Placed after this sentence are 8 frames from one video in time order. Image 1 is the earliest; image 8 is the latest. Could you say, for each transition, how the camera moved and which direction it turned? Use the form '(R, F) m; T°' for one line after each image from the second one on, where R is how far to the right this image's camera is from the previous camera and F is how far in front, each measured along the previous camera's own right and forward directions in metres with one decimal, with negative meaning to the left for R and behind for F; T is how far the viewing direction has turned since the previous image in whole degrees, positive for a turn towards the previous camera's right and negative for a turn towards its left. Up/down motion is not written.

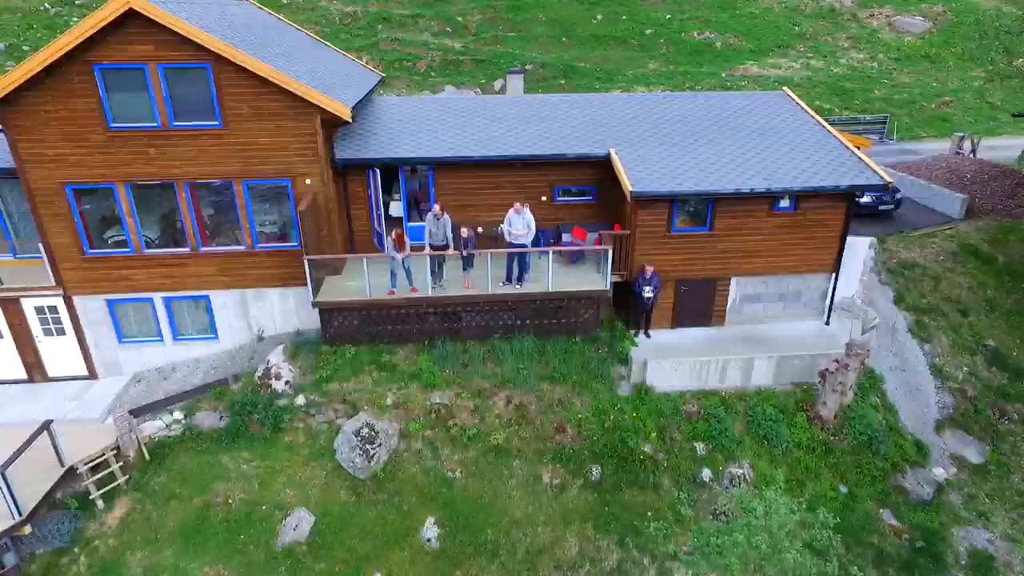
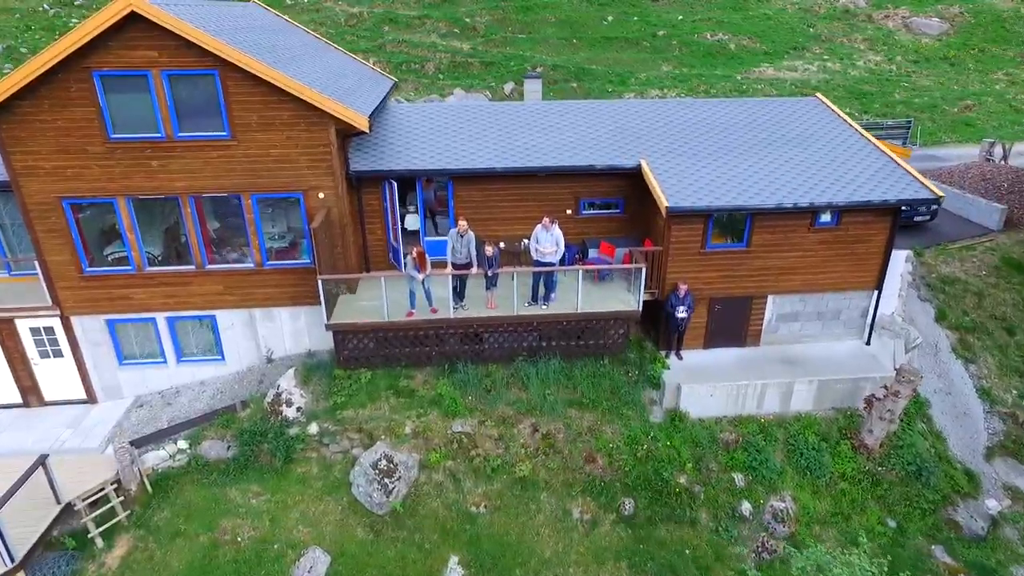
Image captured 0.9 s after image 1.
(-0.8, +0.9) m; 0°
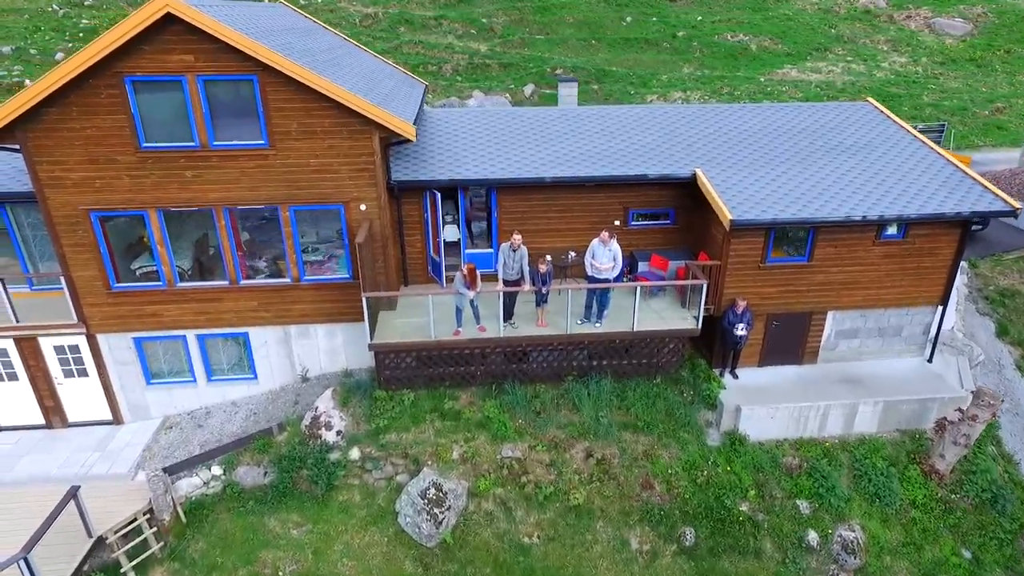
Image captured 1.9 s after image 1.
(-1.4, +0.7) m; 0°
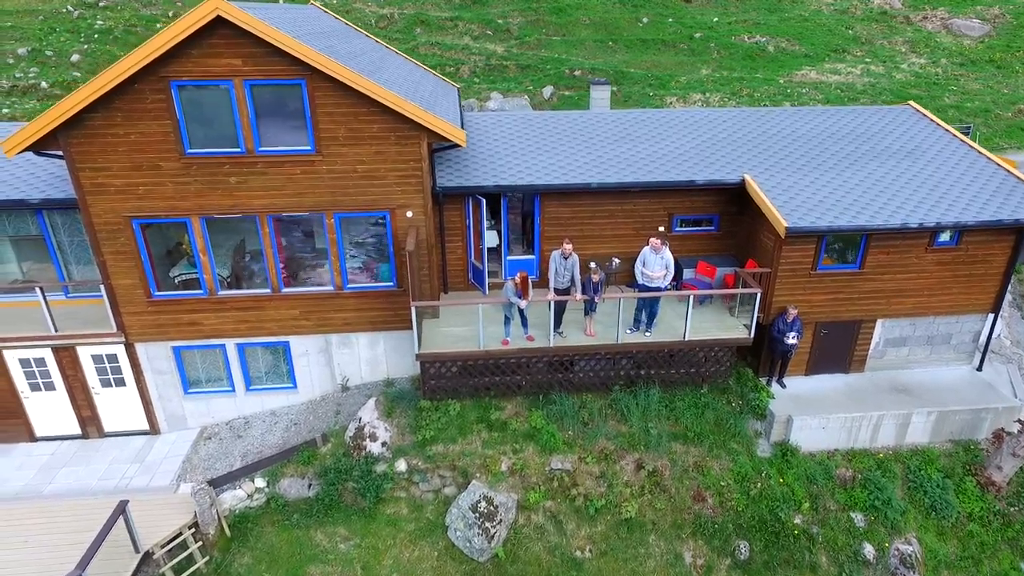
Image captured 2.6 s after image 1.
(-1.3, +0.2) m; 0°
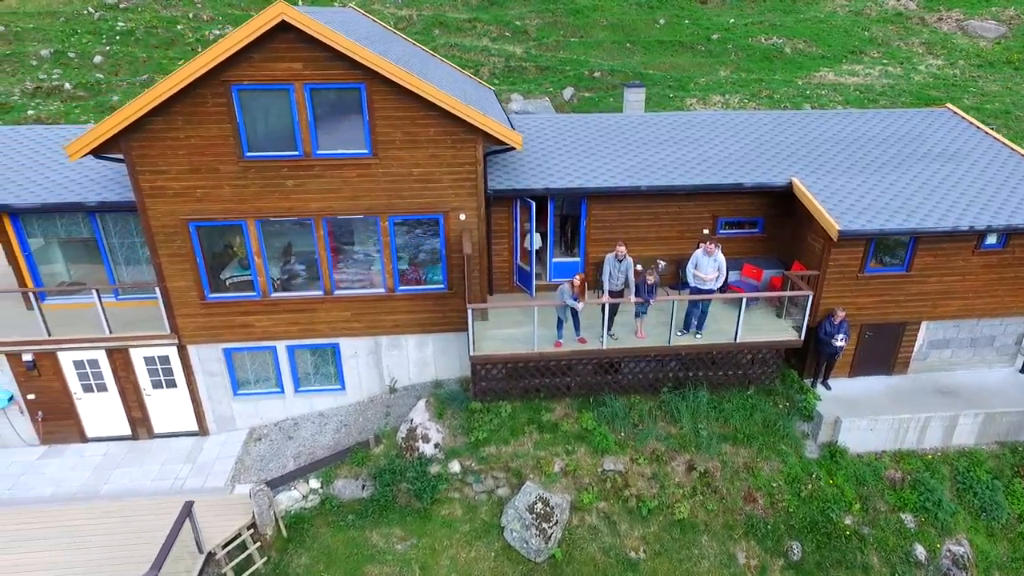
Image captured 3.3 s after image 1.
(-1.4, -0.1) m; 0°
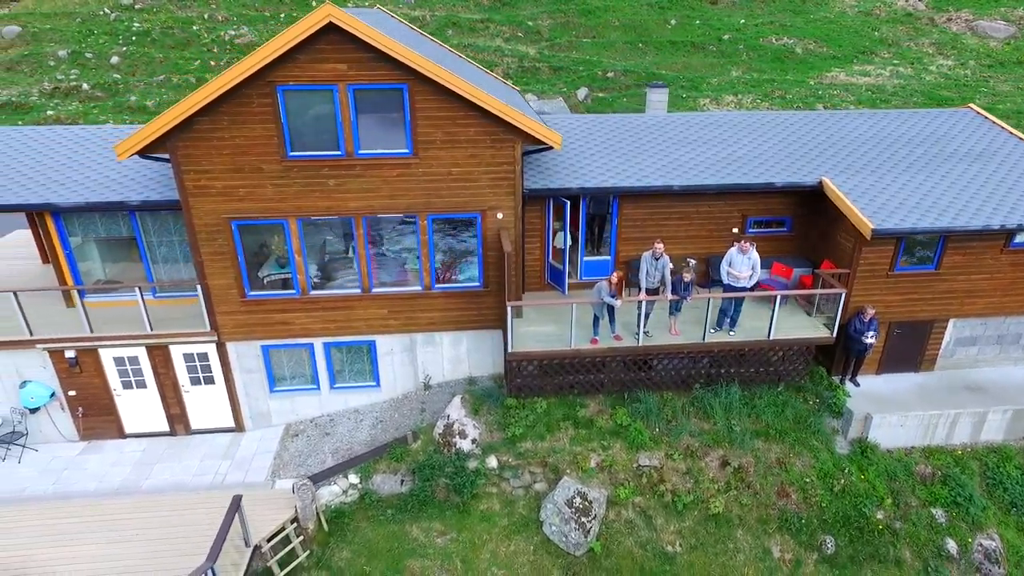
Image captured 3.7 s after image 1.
(-1.0, -0.2) m; 0°
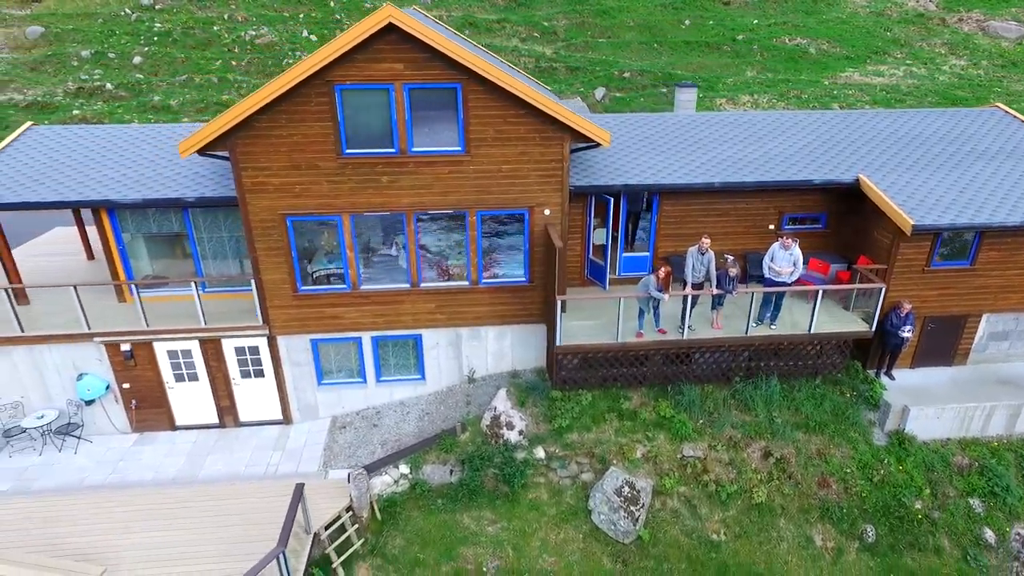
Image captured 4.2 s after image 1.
(-1.3, -0.3) m; 0°
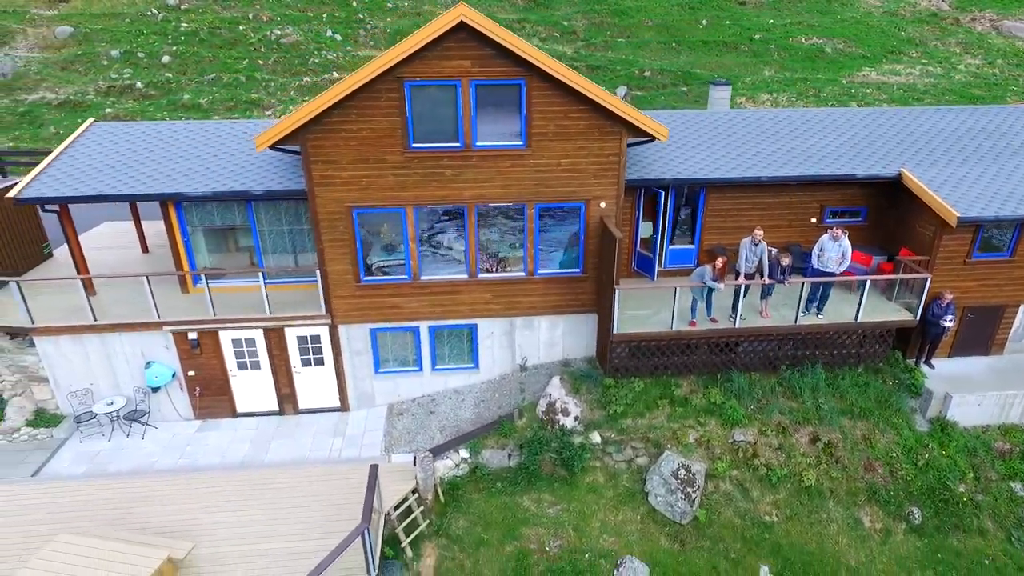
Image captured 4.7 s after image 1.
(-1.6, -0.4) m; 0°
